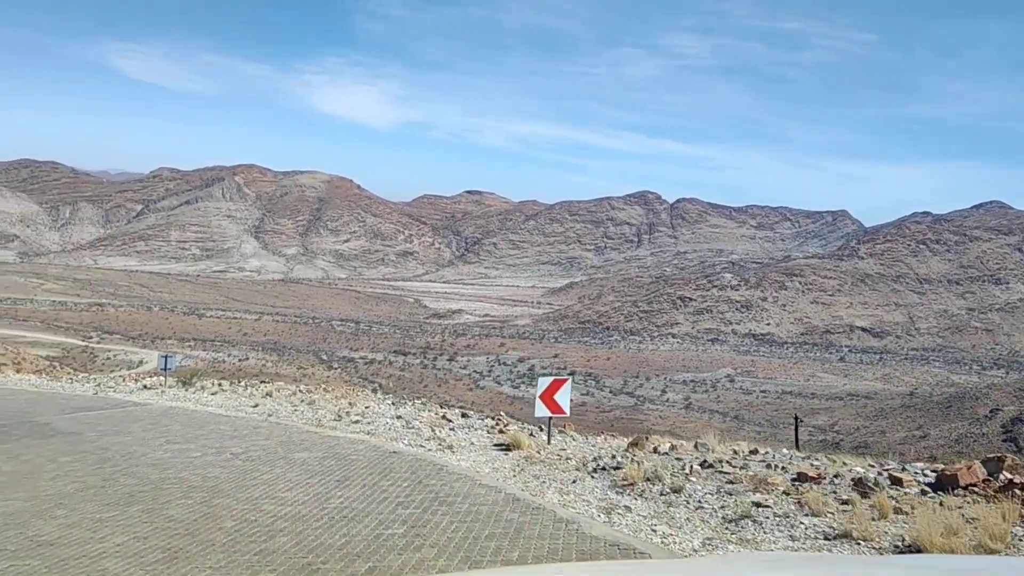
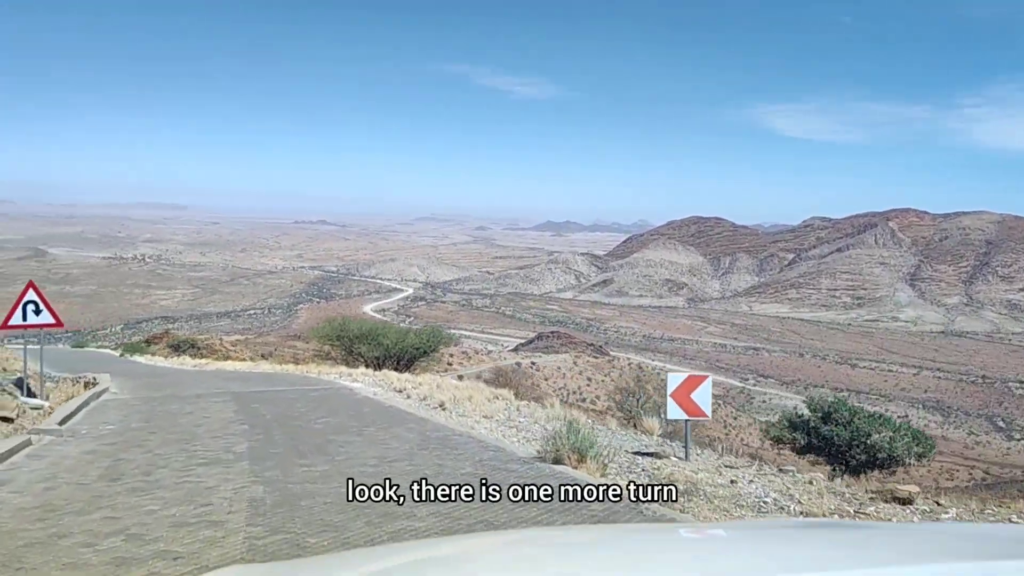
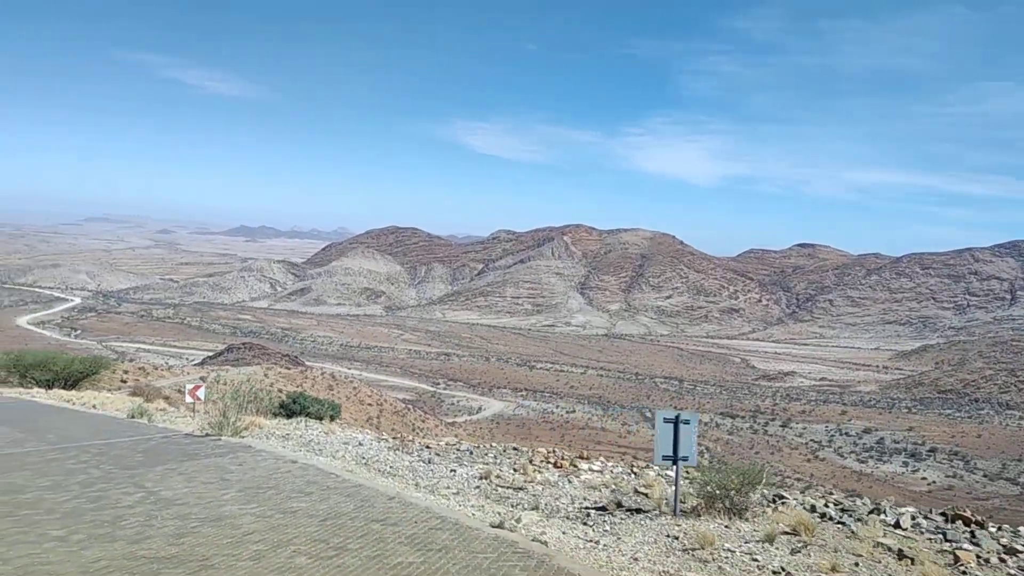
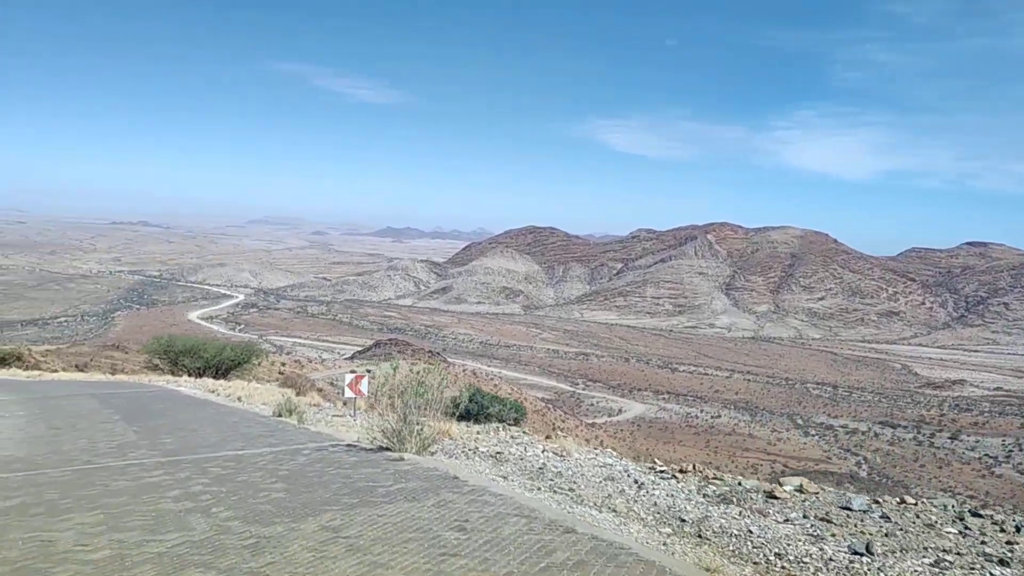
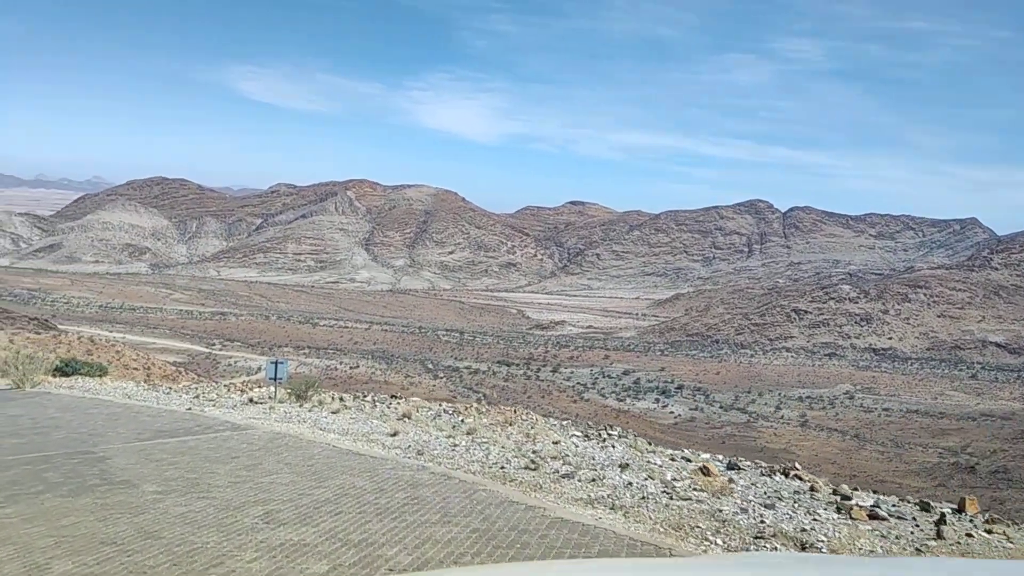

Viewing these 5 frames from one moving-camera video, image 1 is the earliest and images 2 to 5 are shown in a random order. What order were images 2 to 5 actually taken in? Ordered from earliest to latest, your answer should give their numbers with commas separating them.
5, 3, 4, 2
